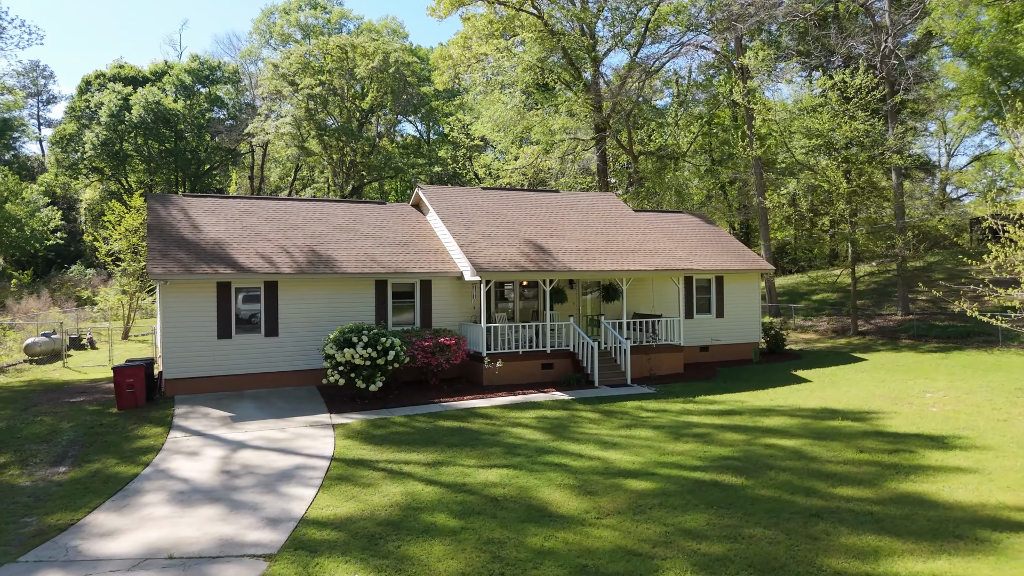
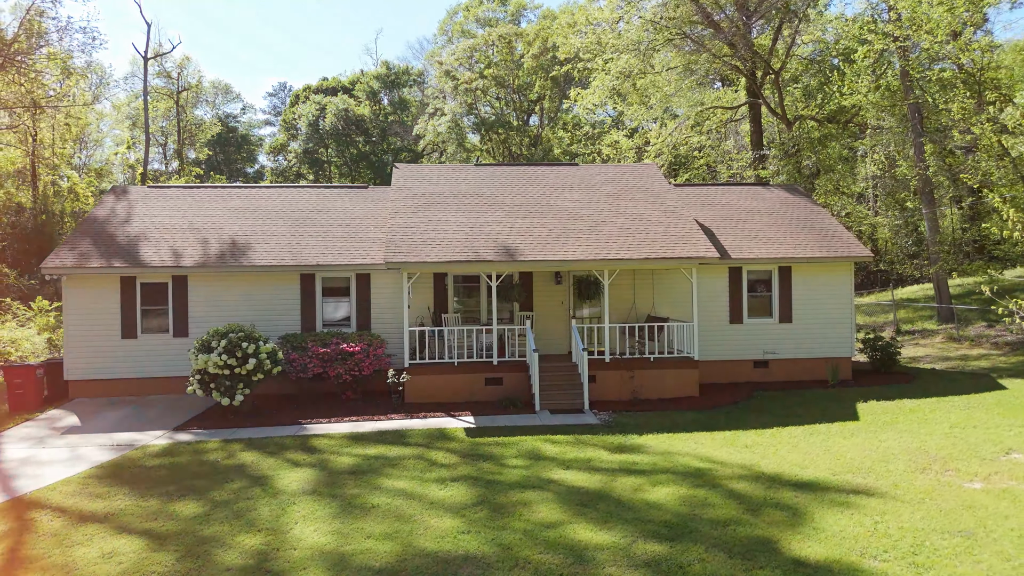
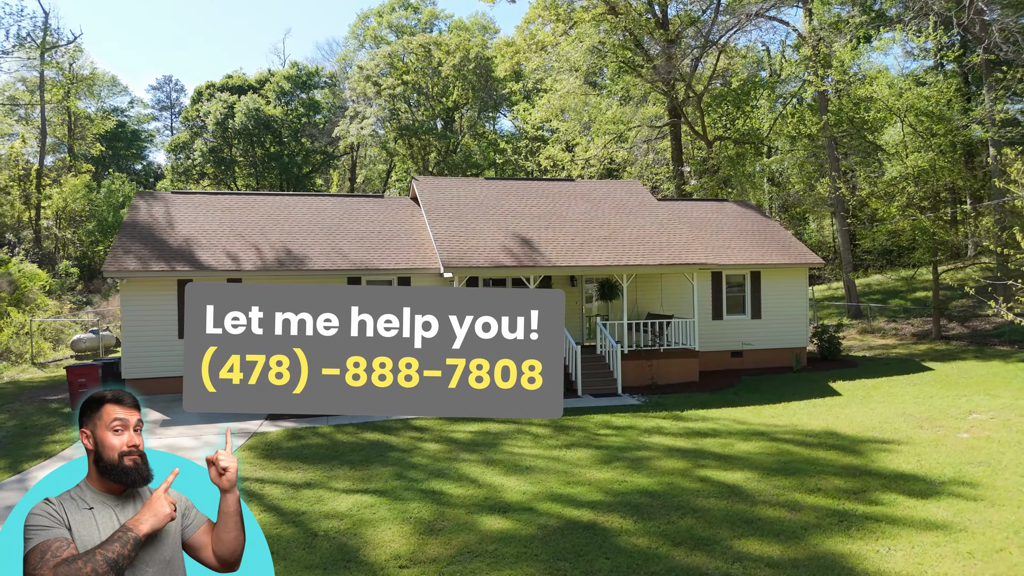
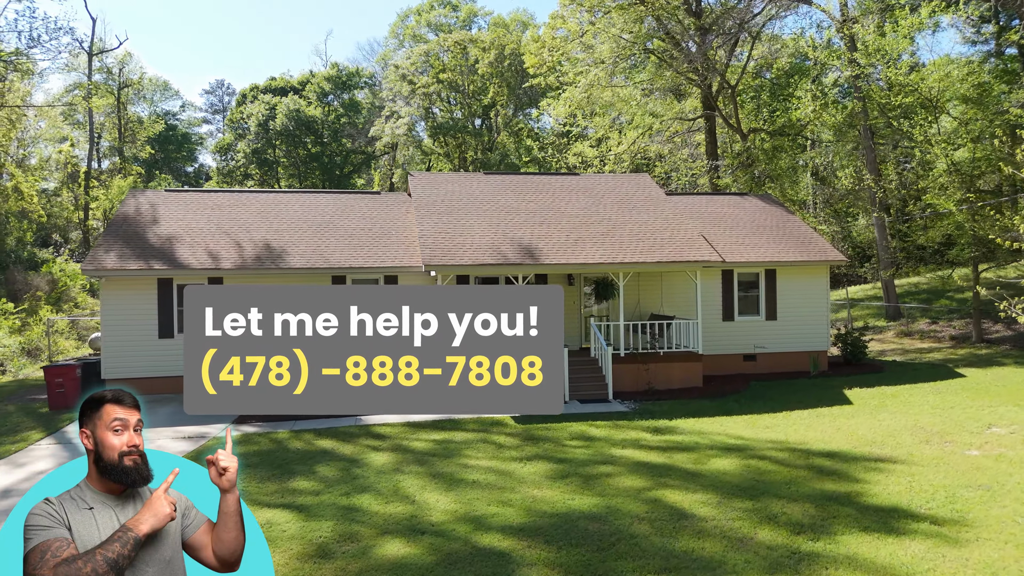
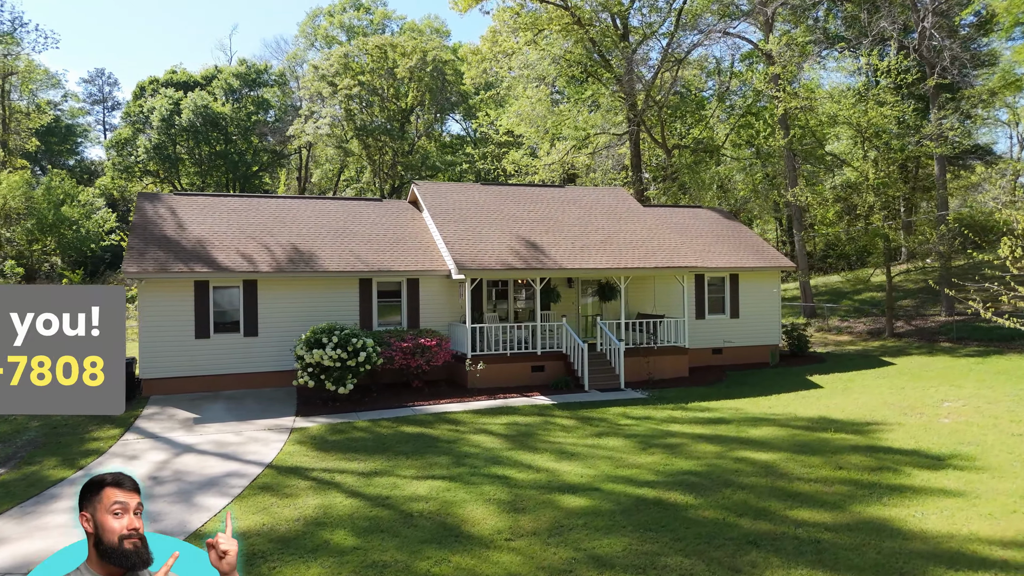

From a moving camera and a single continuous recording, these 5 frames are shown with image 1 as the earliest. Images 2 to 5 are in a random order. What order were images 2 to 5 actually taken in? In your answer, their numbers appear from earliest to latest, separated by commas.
5, 3, 4, 2
